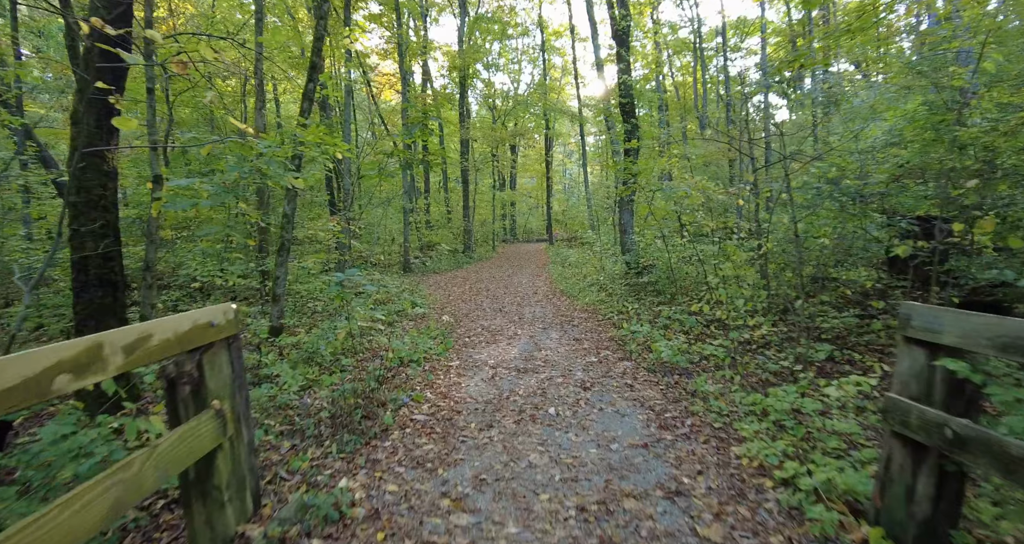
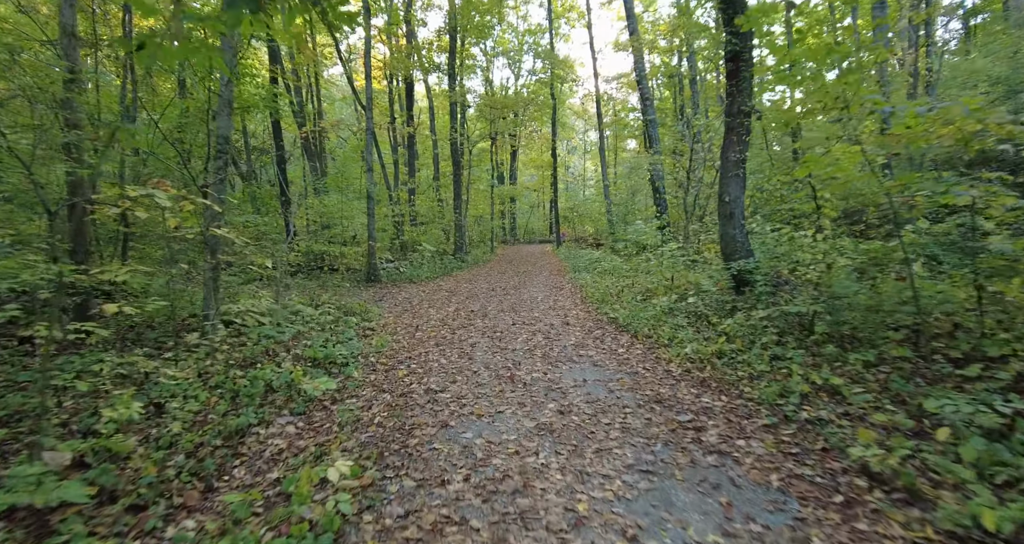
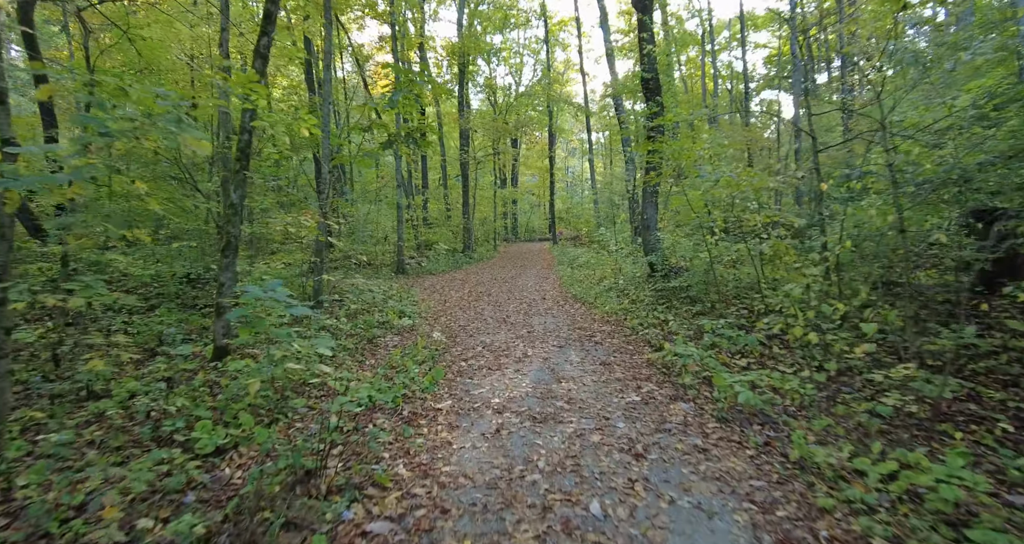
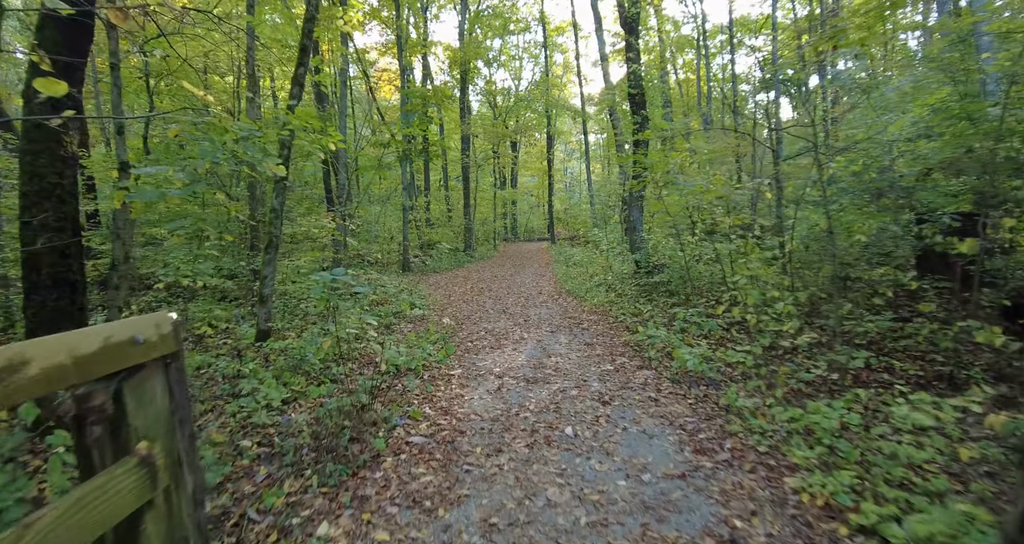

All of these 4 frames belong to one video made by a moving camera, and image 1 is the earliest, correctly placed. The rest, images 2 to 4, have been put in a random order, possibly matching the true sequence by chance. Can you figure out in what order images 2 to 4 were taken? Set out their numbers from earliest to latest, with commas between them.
4, 3, 2
